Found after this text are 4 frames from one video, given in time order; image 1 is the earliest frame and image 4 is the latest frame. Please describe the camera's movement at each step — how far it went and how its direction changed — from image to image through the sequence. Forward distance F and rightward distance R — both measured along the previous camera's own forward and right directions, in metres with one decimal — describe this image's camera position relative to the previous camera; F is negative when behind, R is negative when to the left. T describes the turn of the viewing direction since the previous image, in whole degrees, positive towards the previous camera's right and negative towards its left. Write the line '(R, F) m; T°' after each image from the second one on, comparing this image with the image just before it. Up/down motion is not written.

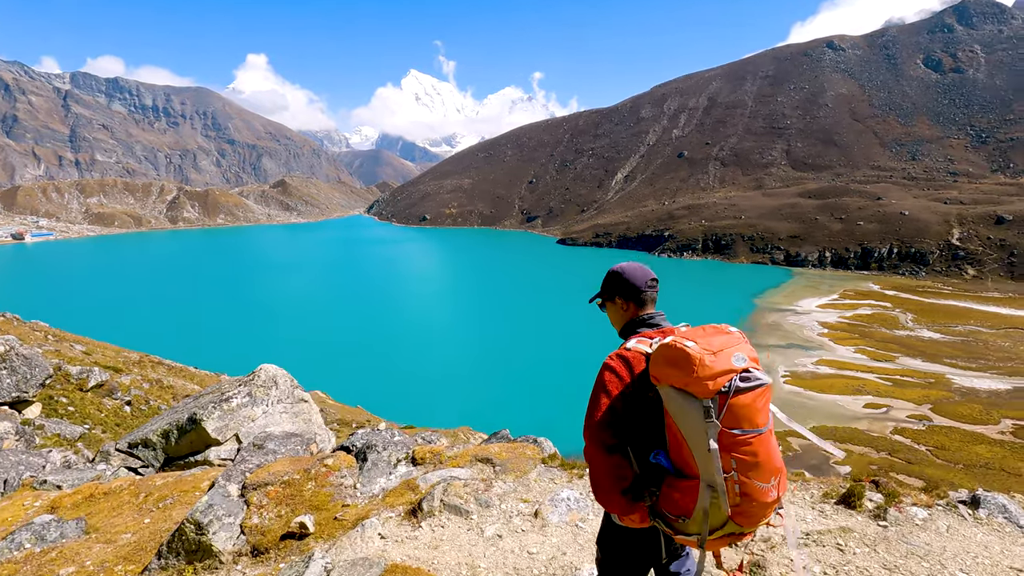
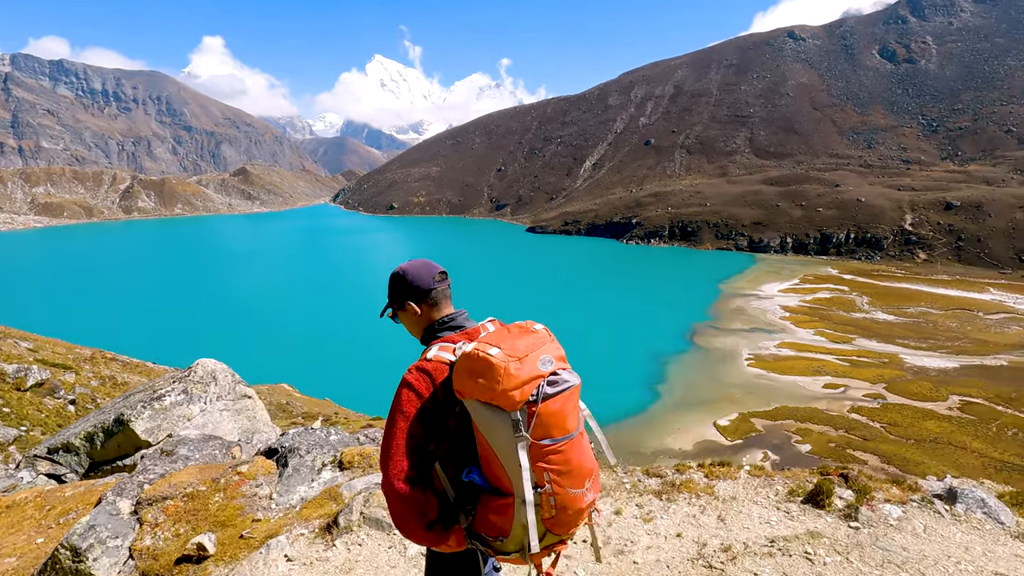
(+0.3, +0.6) m; +3°
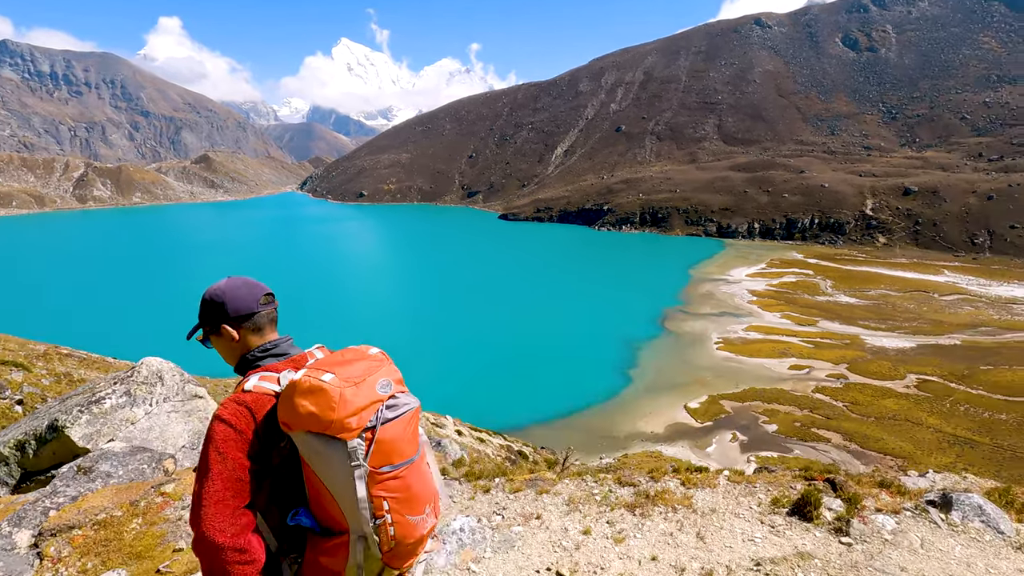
(0.0, +0.6) m; +3°
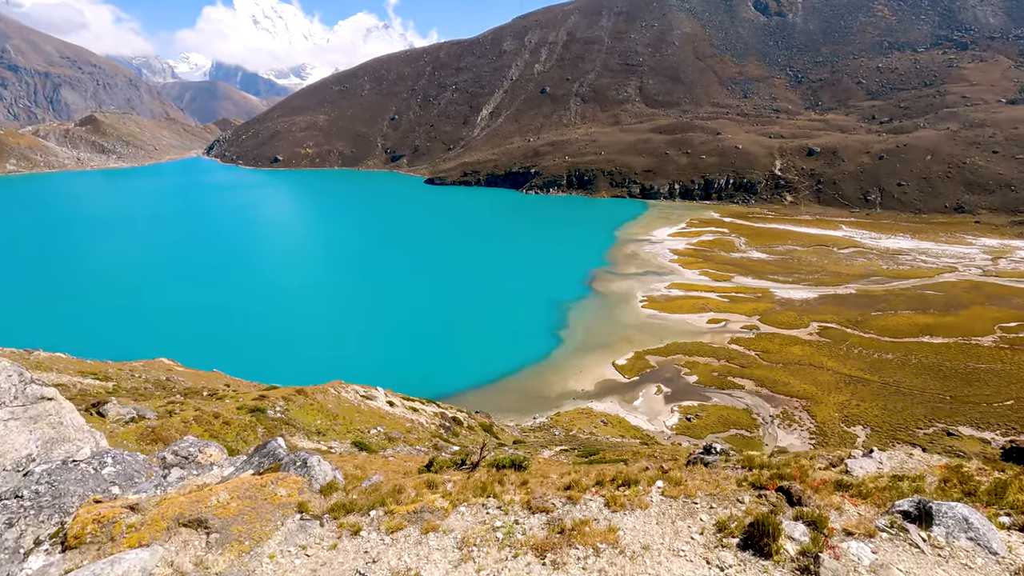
(+0.3, +1.2) m; +7°
